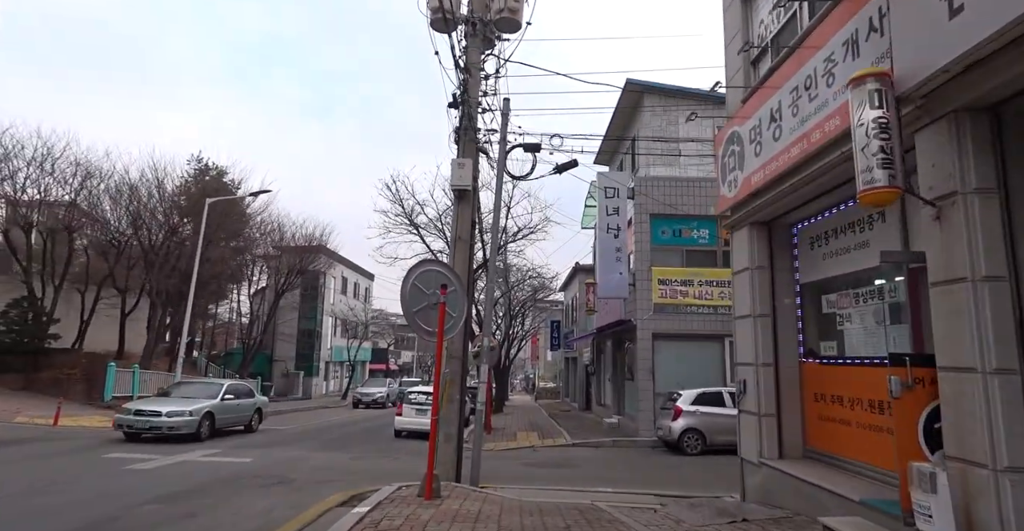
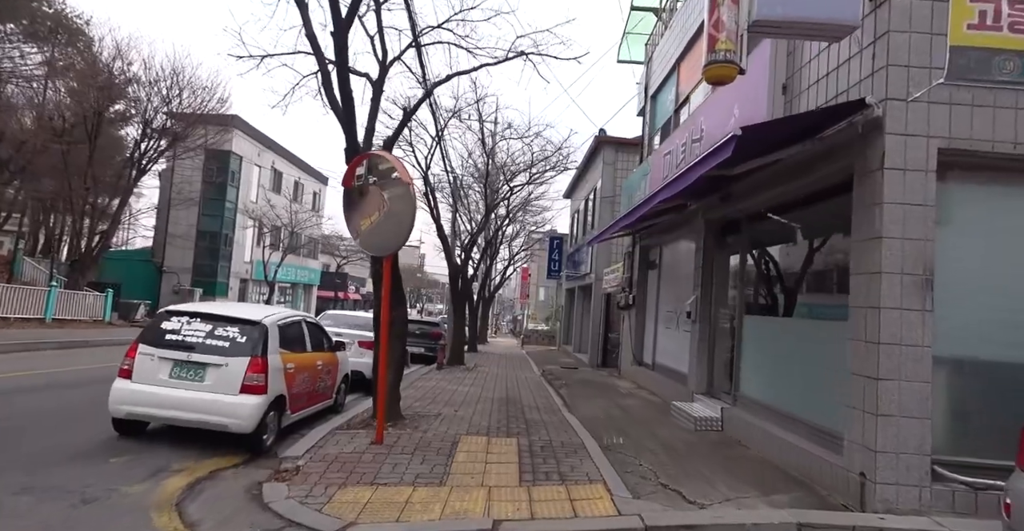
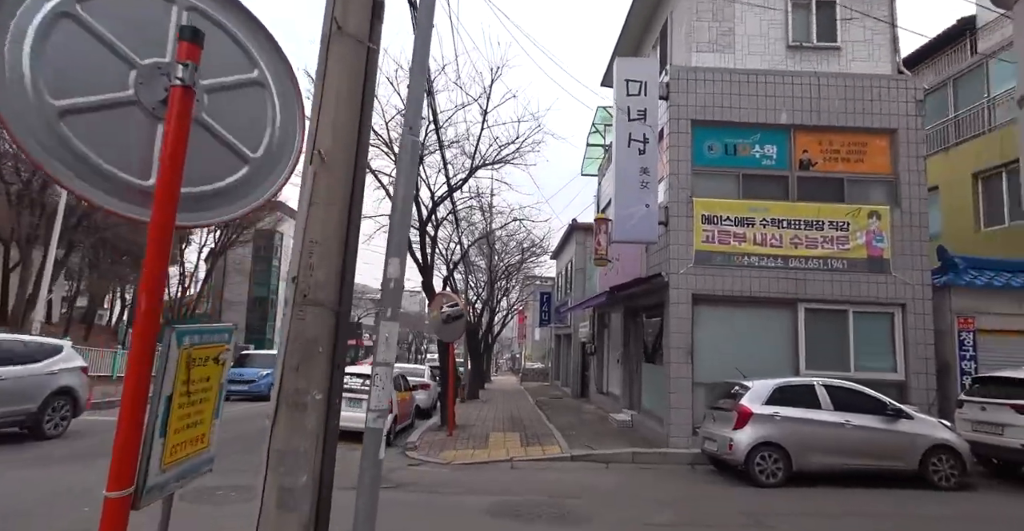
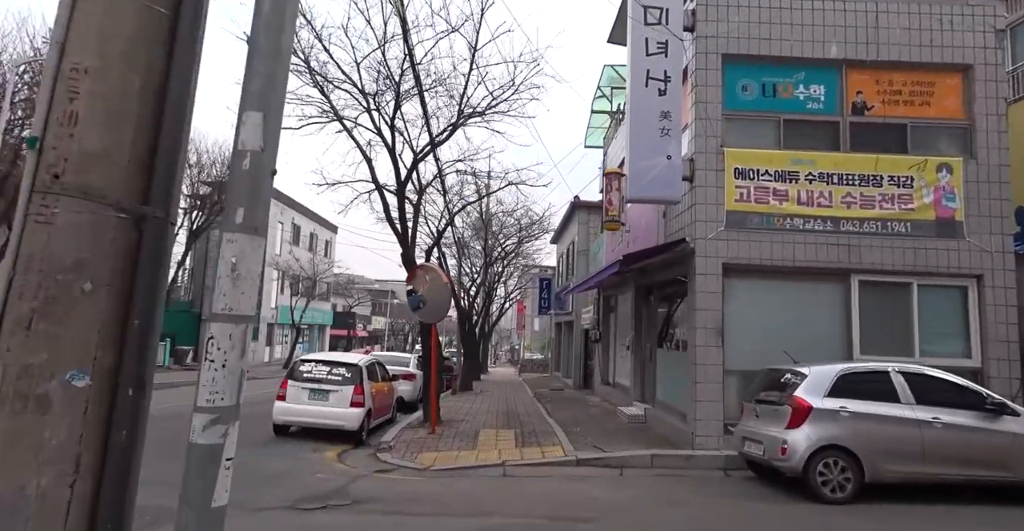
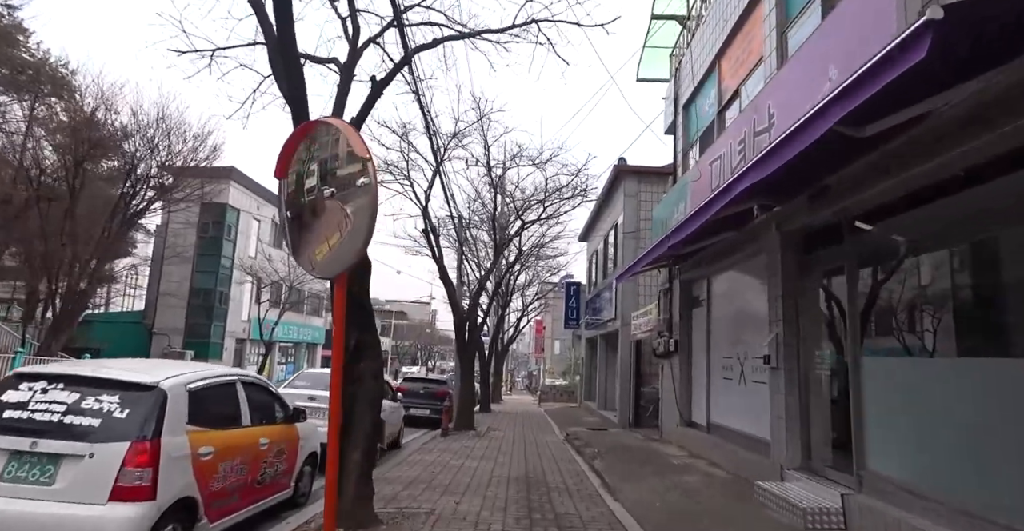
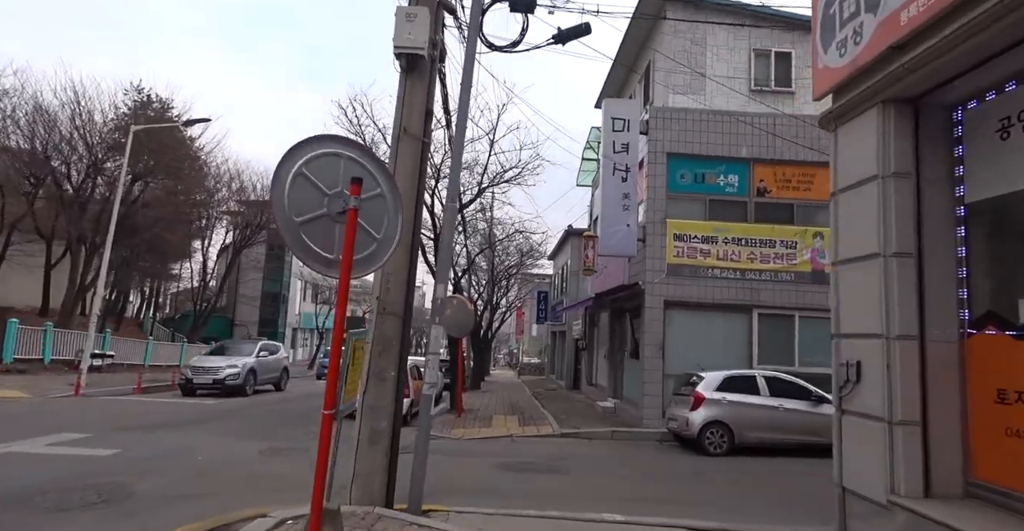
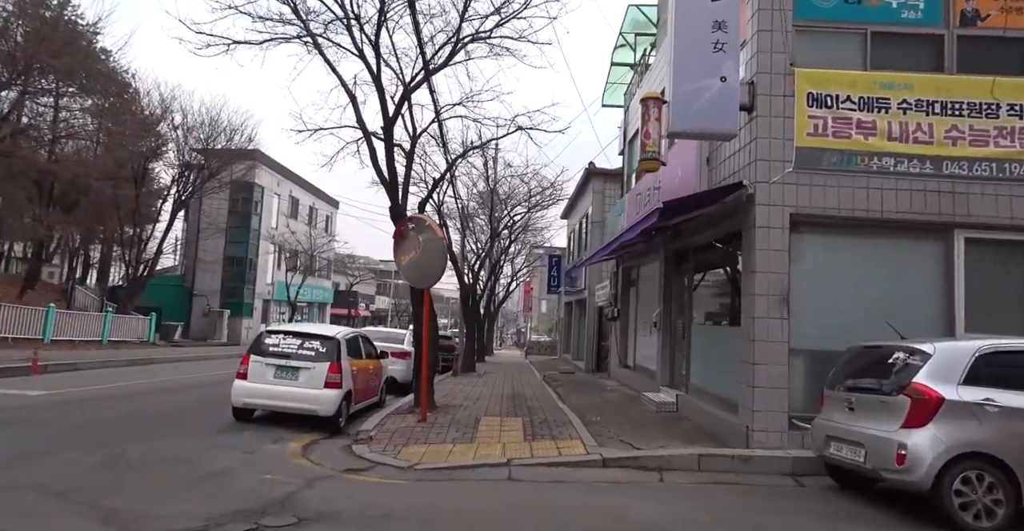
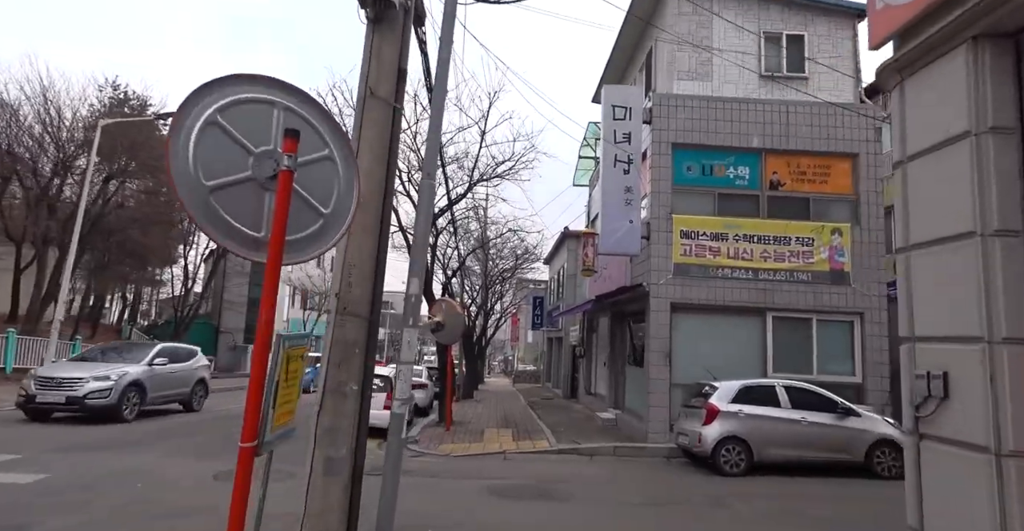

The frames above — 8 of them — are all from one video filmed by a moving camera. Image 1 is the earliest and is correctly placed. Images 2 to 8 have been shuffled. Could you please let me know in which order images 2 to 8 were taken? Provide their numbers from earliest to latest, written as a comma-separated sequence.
6, 8, 3, 4, 7, 2, 5
